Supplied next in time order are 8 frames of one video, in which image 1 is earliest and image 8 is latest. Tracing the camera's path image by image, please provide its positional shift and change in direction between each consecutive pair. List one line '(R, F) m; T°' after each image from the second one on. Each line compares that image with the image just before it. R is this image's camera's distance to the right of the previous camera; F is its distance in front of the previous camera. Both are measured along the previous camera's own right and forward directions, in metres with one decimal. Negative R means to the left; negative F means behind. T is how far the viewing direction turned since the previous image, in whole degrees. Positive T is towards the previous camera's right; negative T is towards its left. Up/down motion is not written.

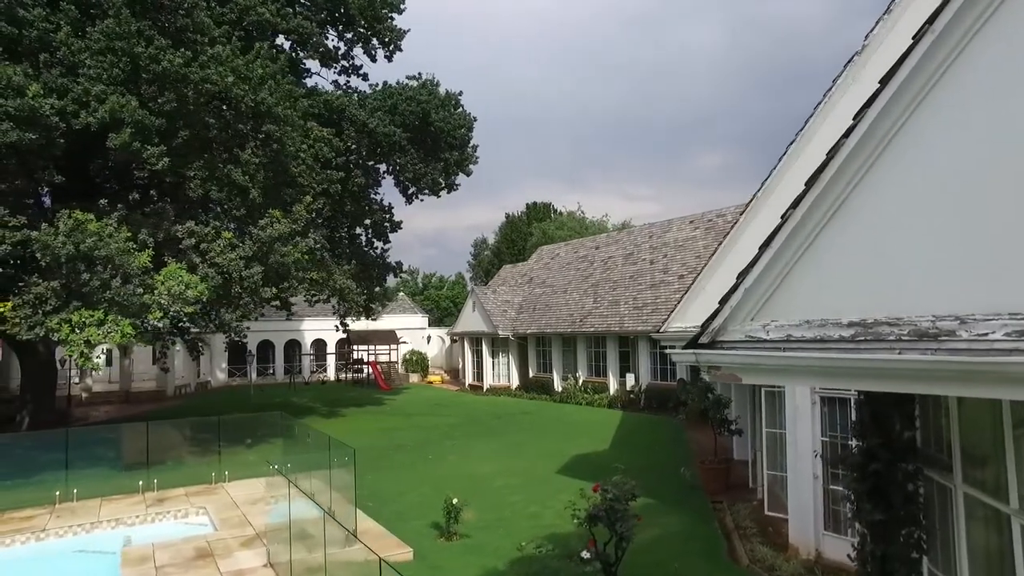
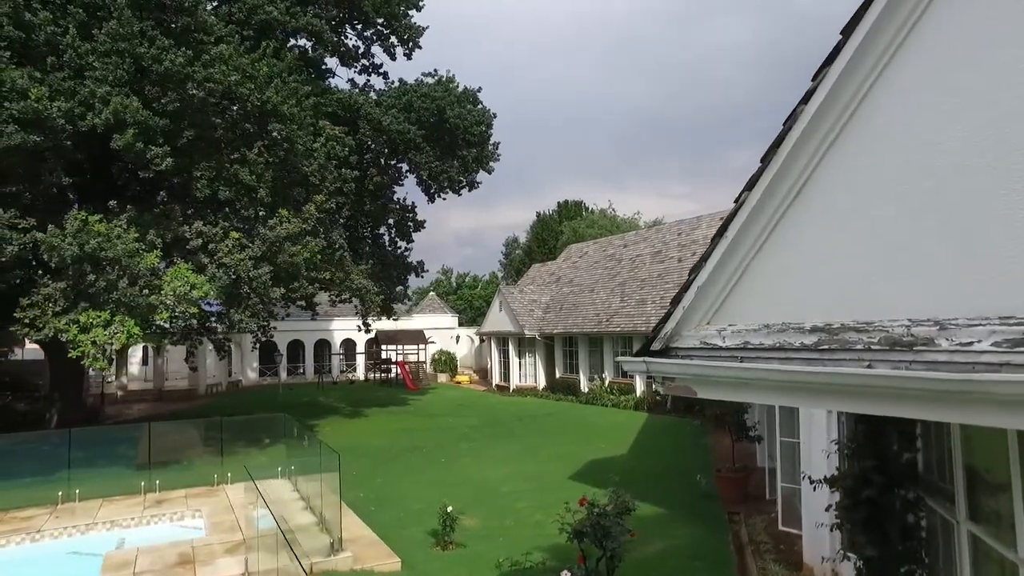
(+0.6, +0.5) m; -3°
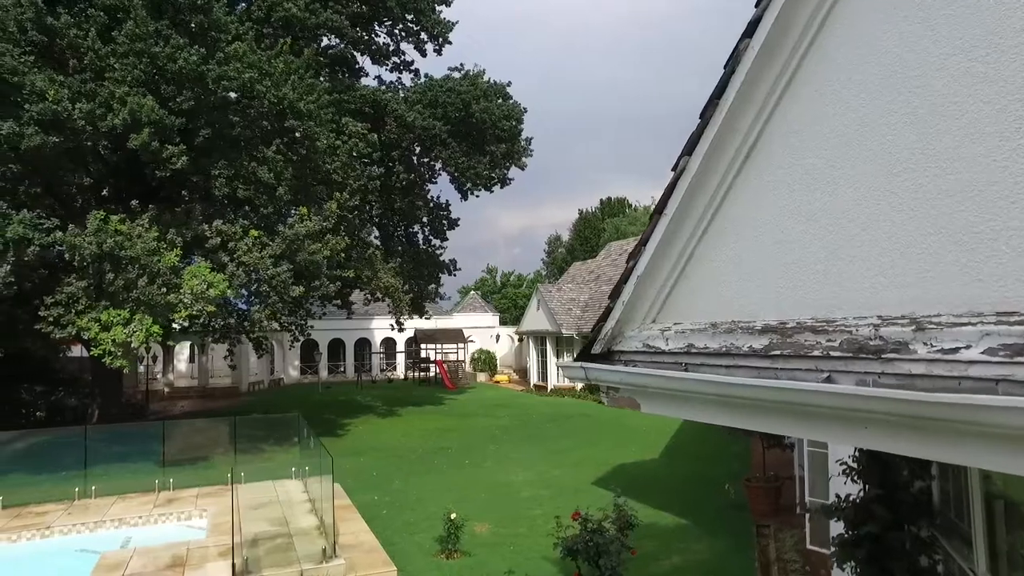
(+0.6, +0.5) m; -4°
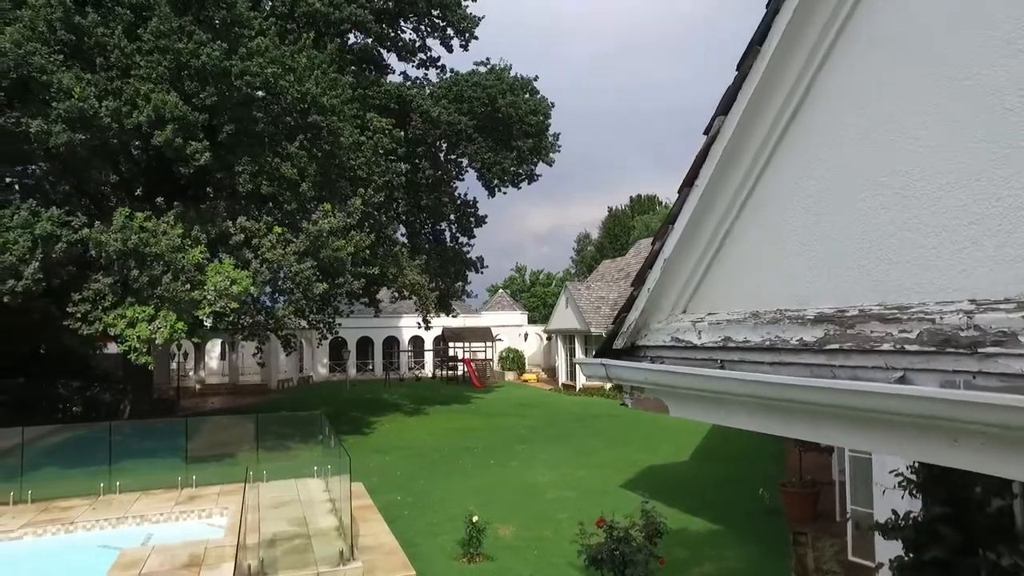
(+0.1, +0.3) m; -3°
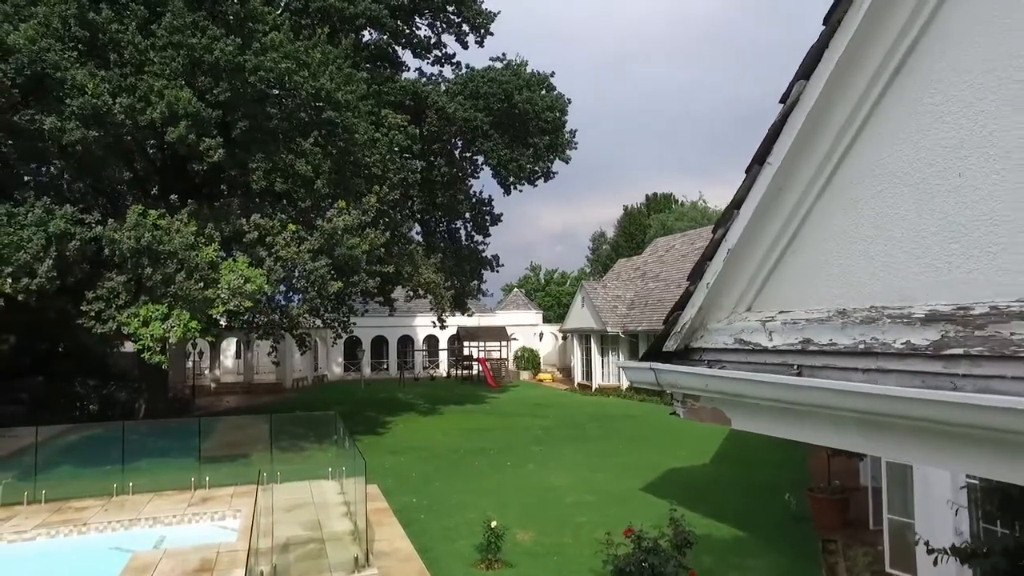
(-0.1, +0.3) m; -1°
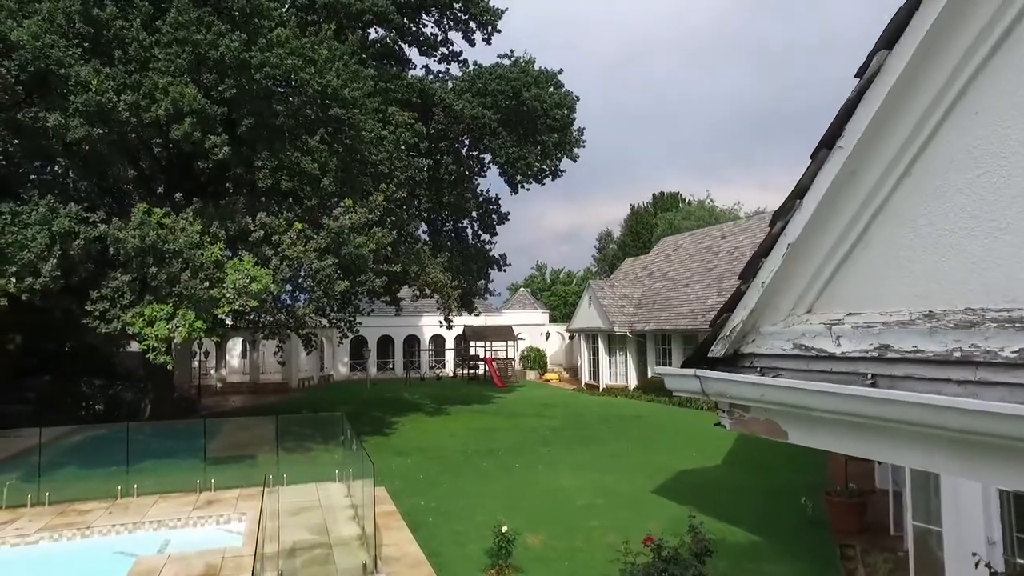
(-0.1, +0.2) m; 0°
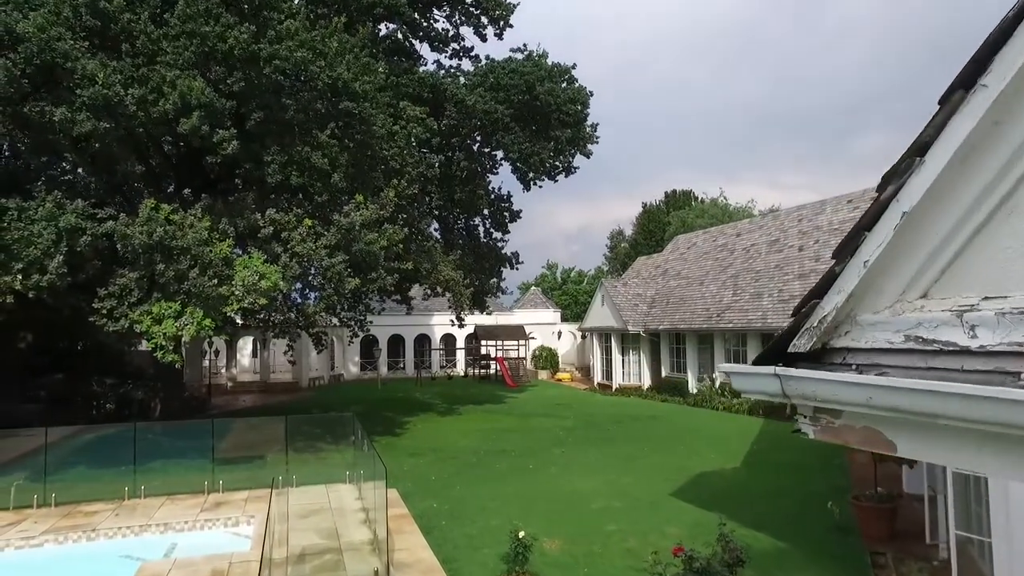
(-0.1, +0.3) m; -1°
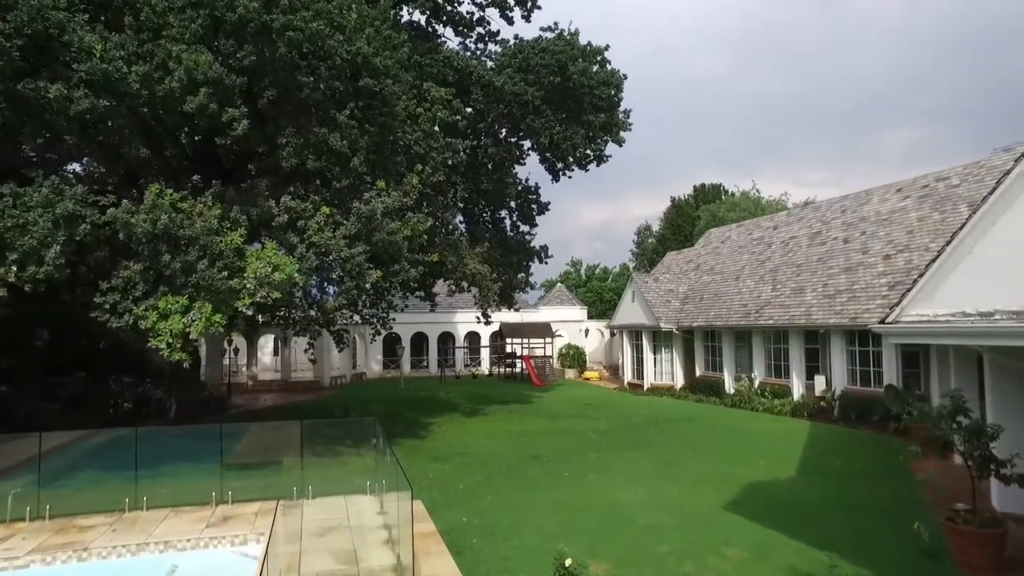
(-0.3, +1.2) m; -2°
